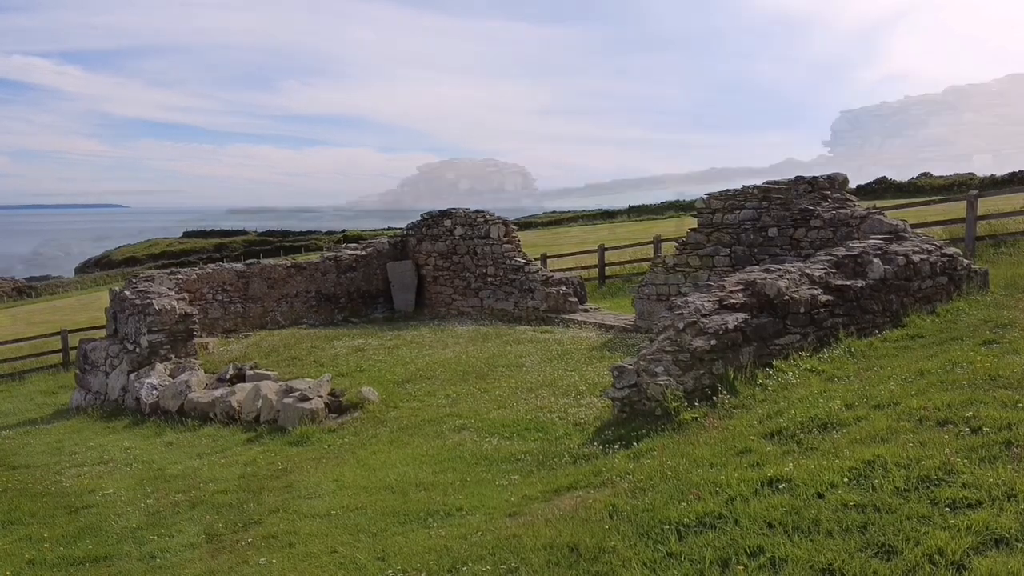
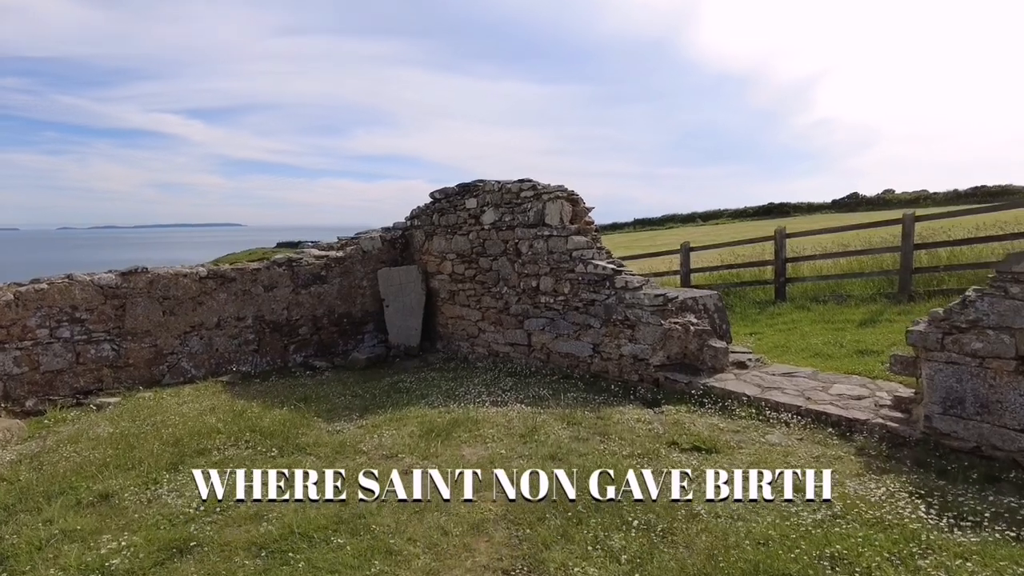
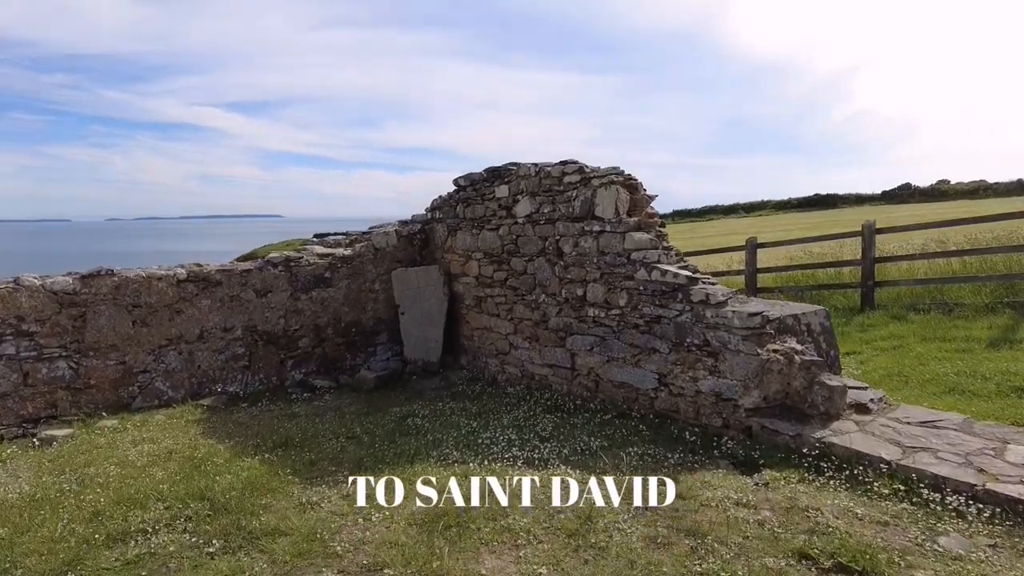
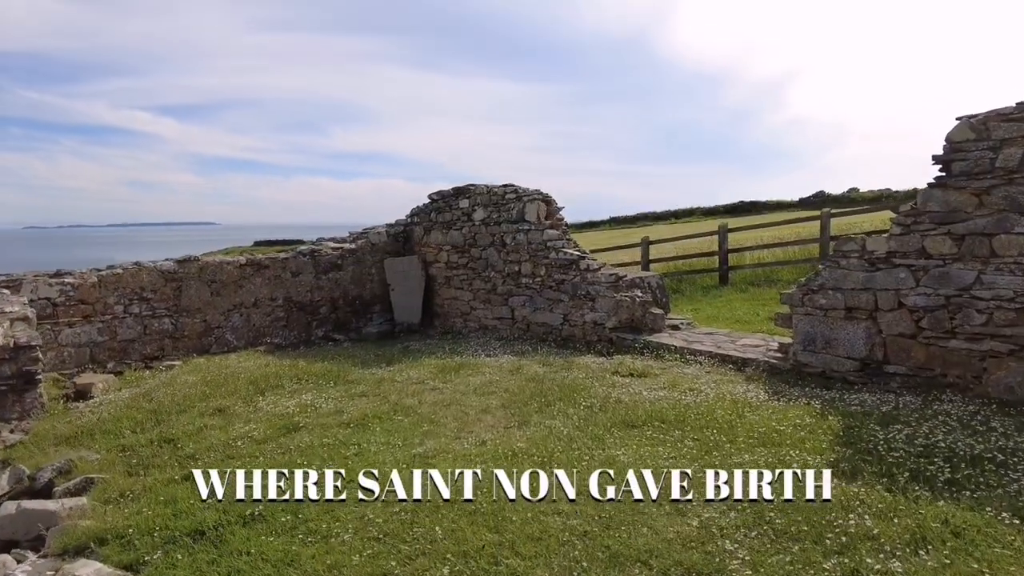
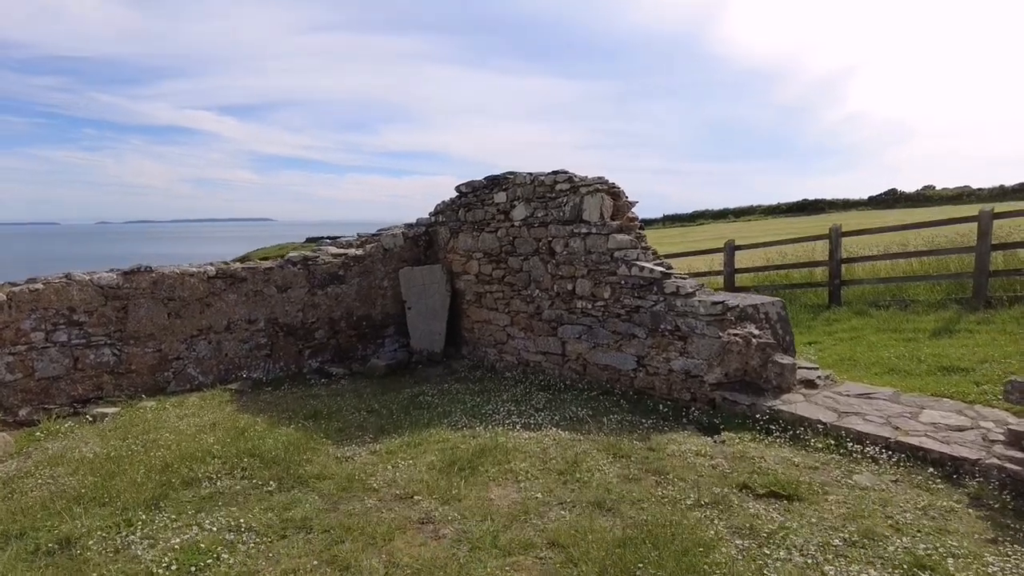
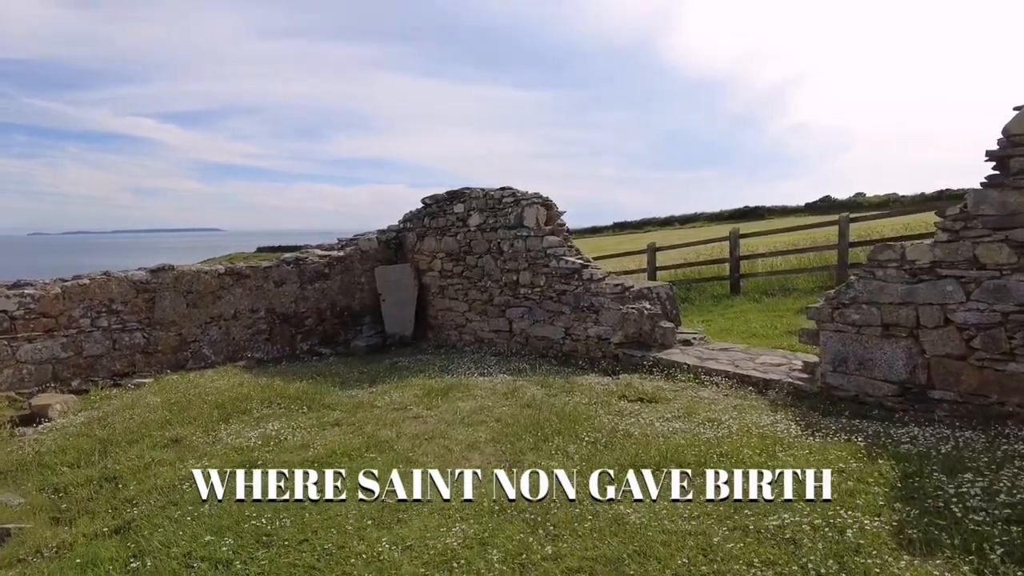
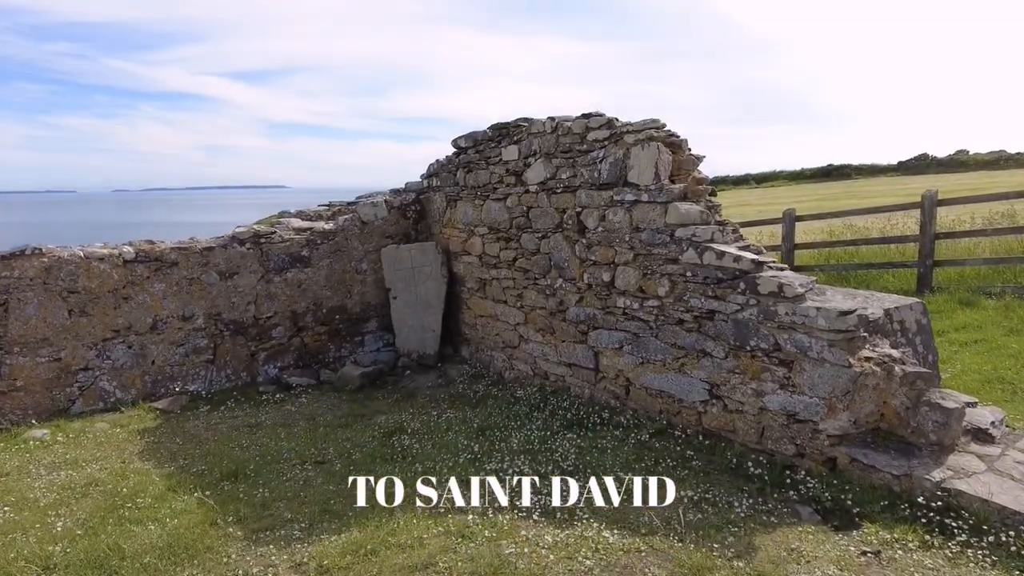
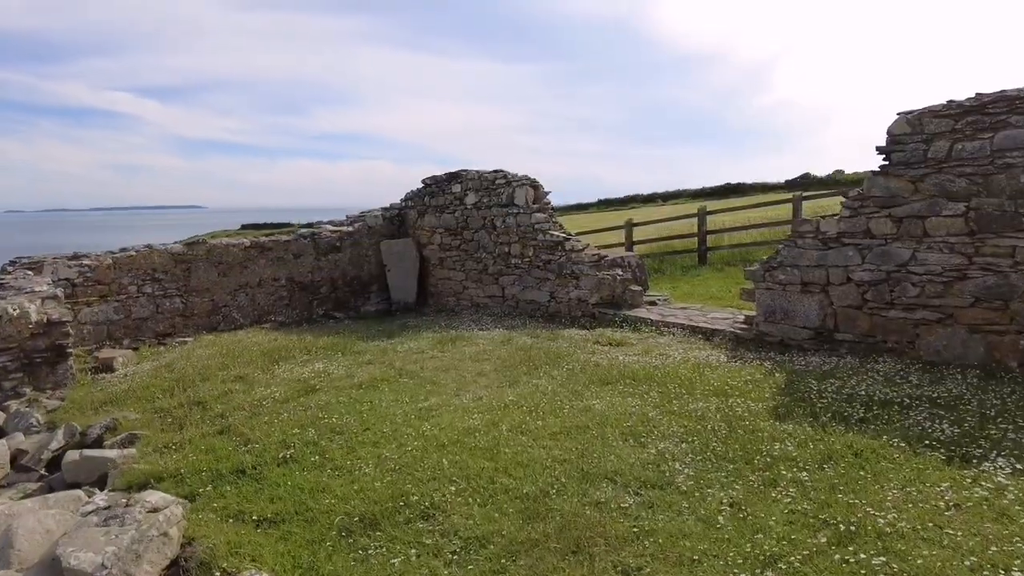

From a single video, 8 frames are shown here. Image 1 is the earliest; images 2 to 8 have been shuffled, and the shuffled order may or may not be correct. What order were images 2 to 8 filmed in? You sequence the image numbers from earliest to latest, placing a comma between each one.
8, 4, 6, 2, 5, 3, 7
